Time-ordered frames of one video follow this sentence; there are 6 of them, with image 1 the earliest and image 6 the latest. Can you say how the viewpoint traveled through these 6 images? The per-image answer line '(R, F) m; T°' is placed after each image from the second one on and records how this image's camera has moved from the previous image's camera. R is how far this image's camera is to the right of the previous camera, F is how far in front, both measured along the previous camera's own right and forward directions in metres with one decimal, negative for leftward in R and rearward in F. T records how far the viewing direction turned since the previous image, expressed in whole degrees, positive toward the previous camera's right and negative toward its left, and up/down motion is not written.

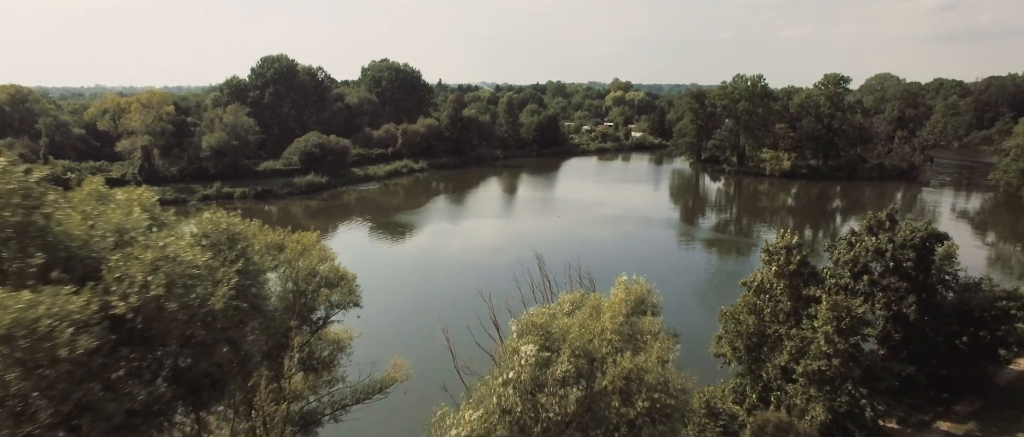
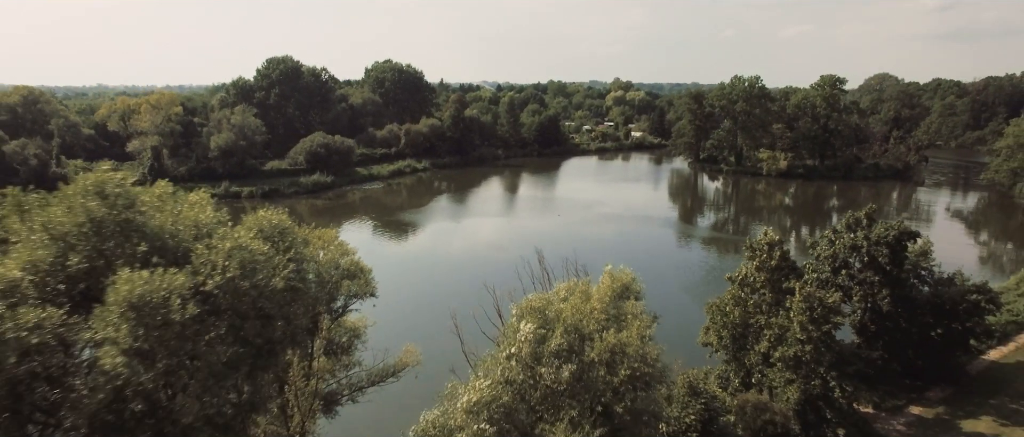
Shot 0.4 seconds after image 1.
(0.0, -0.8) m; 0°
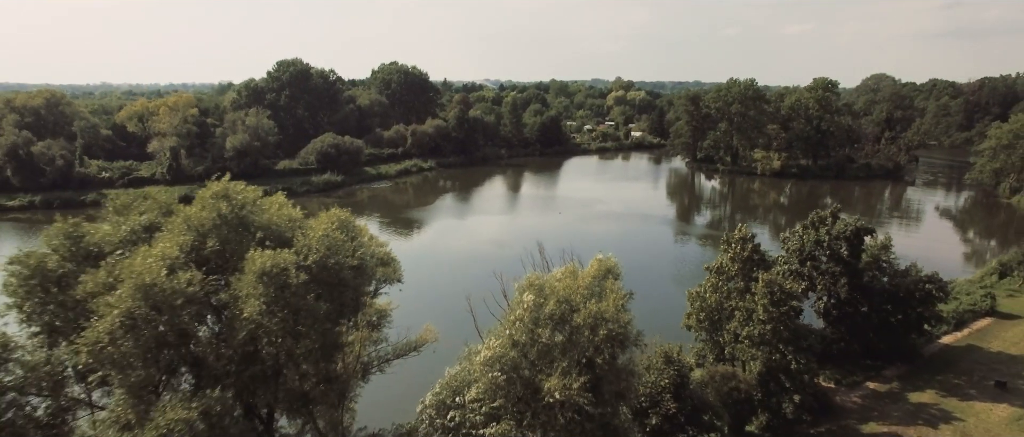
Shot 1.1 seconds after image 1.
(0.0, -1.7) m; 0°
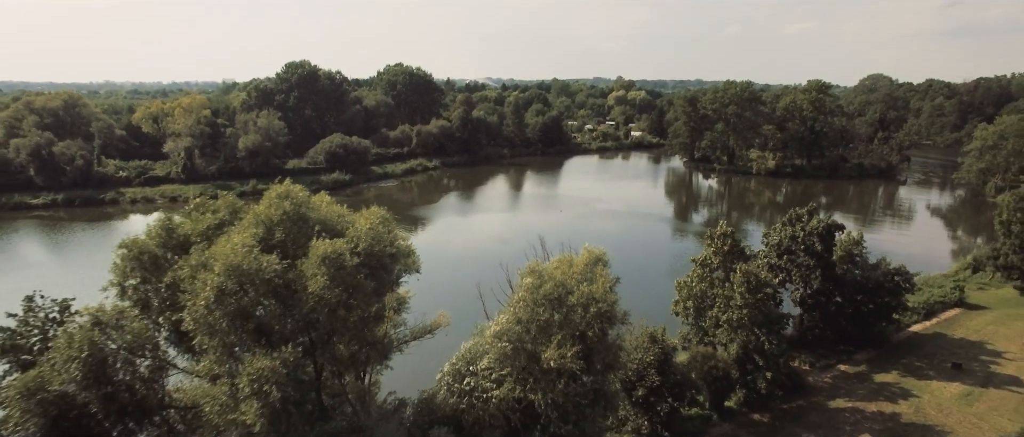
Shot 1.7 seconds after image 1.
(-0.1, -1.4) m; 0°
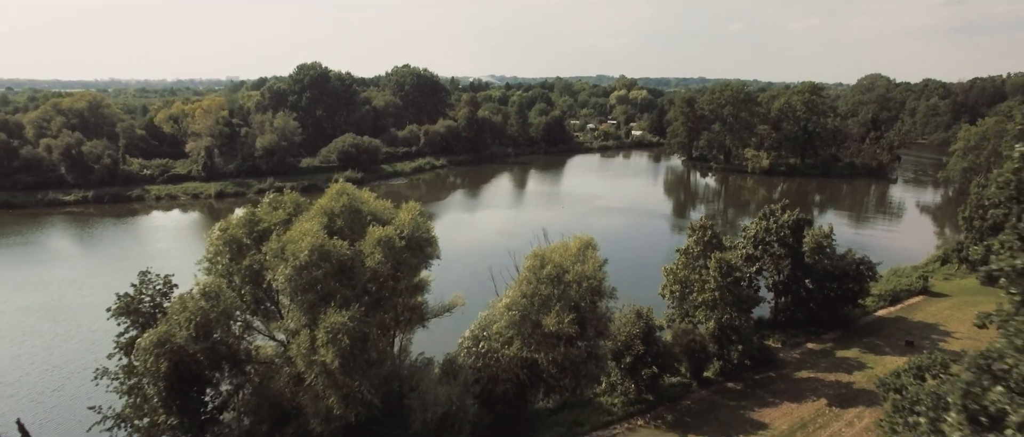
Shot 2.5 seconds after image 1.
(-0.1, -2.1) m; 0°
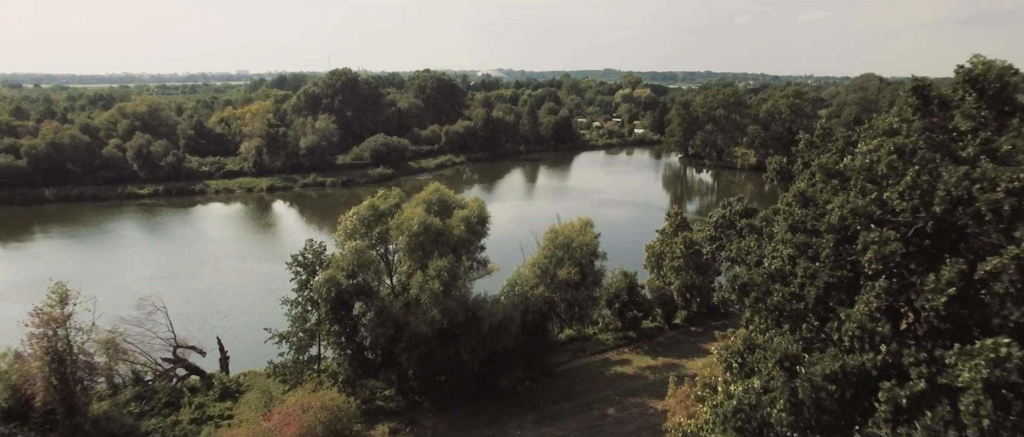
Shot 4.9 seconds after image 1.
(-0.6, -5.8) m; -1°
